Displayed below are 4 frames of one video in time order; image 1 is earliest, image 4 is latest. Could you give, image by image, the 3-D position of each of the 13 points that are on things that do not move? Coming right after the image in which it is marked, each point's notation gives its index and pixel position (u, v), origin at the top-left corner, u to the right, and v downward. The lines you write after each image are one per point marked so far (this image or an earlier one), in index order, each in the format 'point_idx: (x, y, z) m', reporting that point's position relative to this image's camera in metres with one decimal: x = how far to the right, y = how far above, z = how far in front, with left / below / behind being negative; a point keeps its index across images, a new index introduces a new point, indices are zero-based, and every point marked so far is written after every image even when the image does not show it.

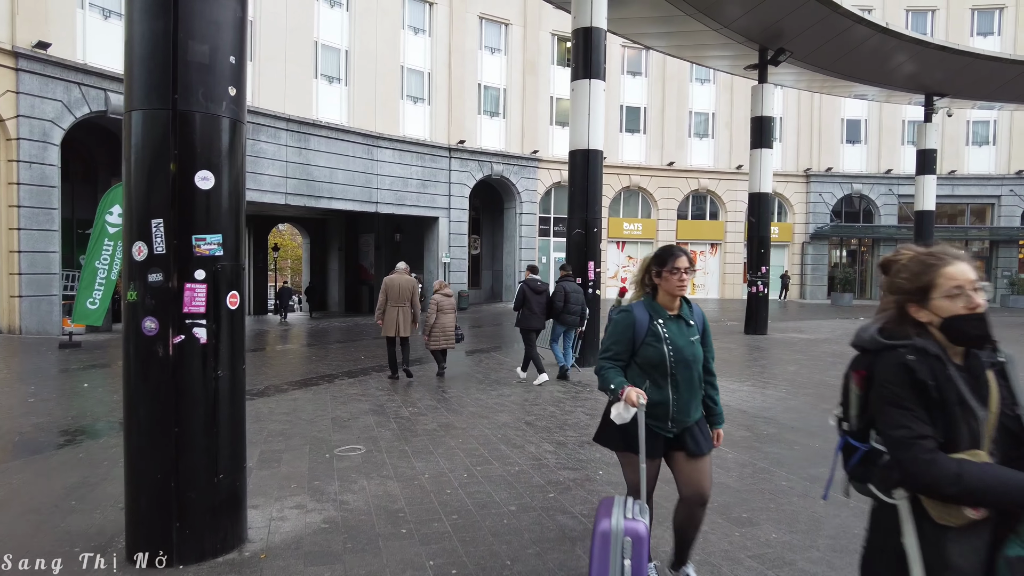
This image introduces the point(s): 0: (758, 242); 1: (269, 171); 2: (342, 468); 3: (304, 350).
0: (+6.1, +1.1, +16.2) m
1: (-7.4, +3.5, +19.7) m
2: (-1.2, -1.3, +4.7) m
3: (-4.4, -1.3, +13.8) m
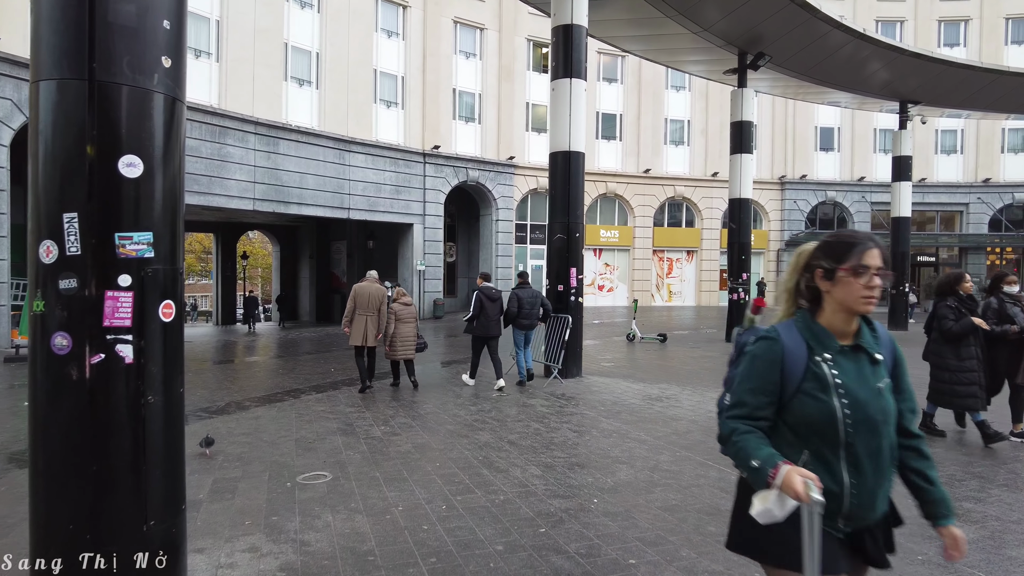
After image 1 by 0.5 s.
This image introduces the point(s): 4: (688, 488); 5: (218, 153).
0: (+5.6, +1.0, +16.0) m
1: (-8.1, +3.3, +19.0) m
2: (-1.3, -1.4, +4.2) m
3: (-4.9, -1.5, +13.2) m
4: (+1.2, -1.4, +4.5) m
5: (-8.3, +3.8, +18.5) m
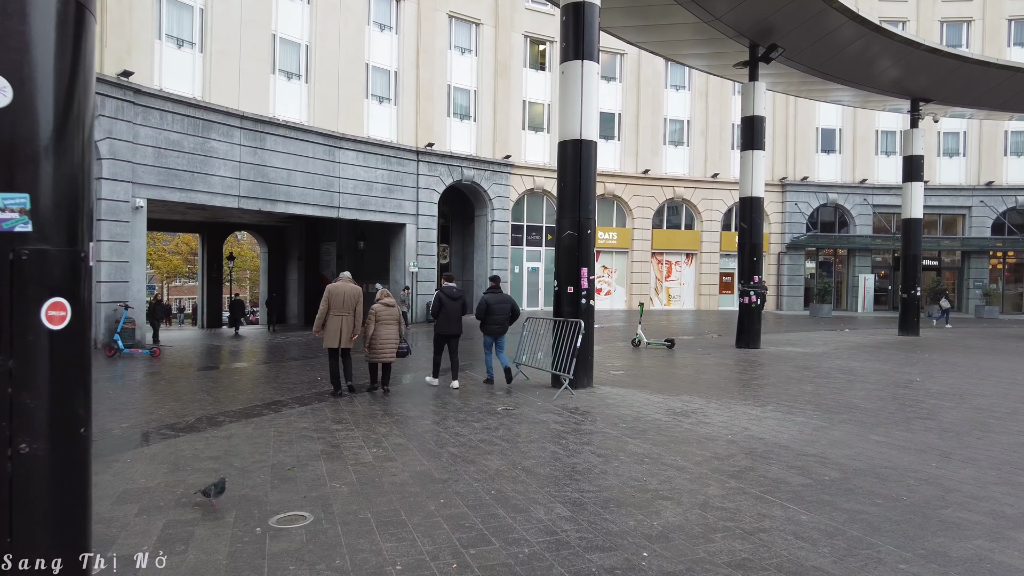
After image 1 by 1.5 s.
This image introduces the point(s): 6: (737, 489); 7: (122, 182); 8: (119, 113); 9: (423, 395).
0: (+5.6, +0.9, +15.2) m
1: (-8.1, +3.2, +18.0) m
2: (-1.2, -1.3, +3.3) m
3: (-4.8, -1.5, +12.2) m
4: (+1.3, -1.4, +3.6) m
5: (-8.4, +3.8, +17.5) m
6: (+1.5, -1.4, +4.5) m
7: (-9.4, +2.6, +15.7) m
8: (-9.4, +4.2, +15.6) m
9: (-1.2, -1.4, +8.7) m
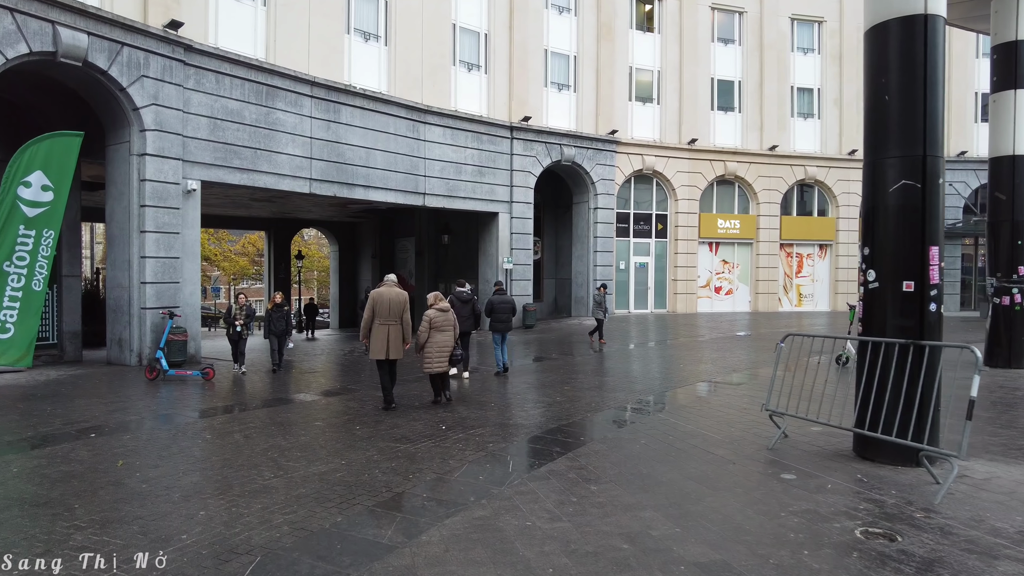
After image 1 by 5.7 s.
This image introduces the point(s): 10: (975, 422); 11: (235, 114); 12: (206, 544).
0: (+8.3, +1.0, +10.8) m
1: (-5.1, +3.2, +14.8) m
2: (+0.5, -1.3, -0.5) m
3: (-2.3, -1.5, +8.7) m
4: (+3.1, -1.3, -0.4) m
5: (-5.4, +3.7, +14.3) m
6: (+3.3, -1.3, +0.4) m
7: (-6.6, +2.5, +12.6) m
8: (-6.7, +4.1, +12.5) m
9: (+1.0, -1.4, +4.9) m
10: (+4.9, -1.5, +6.9) m
11: (-5.9, +3.7, +13.7) m
12: (-1.6, -1.4, +3.4) m
